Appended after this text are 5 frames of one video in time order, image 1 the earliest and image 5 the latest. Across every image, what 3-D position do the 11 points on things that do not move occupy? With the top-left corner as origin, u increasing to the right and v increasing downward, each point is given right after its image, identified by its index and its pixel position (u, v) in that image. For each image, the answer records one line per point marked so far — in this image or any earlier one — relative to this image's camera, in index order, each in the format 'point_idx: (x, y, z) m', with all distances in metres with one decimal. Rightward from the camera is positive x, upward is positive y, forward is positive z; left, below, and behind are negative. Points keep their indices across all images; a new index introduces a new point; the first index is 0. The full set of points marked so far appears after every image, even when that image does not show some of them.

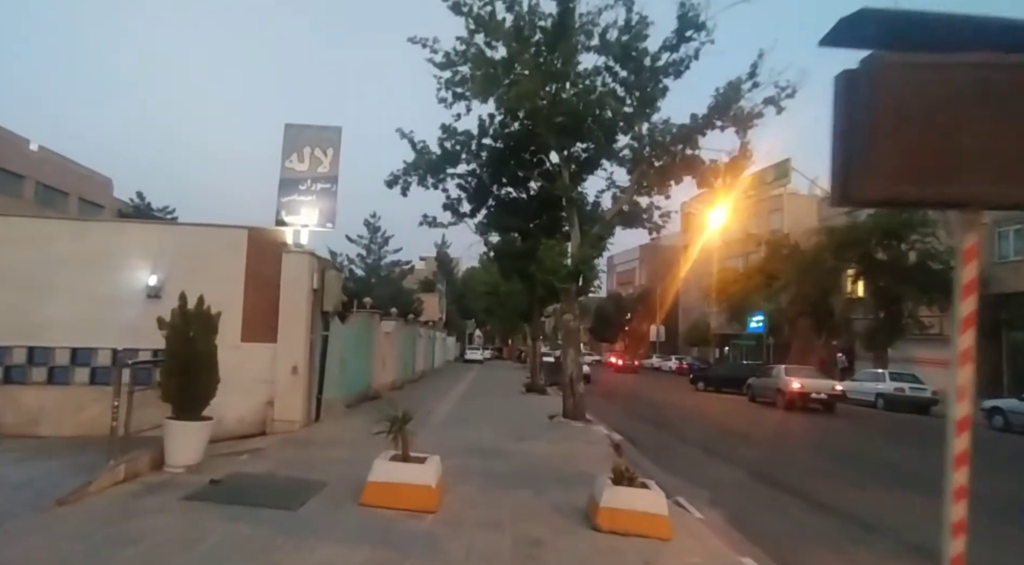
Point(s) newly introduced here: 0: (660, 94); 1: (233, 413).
0: (+4.0, +5.0, +16.2) m
1: (-5.5, -2.5, +11.9) m
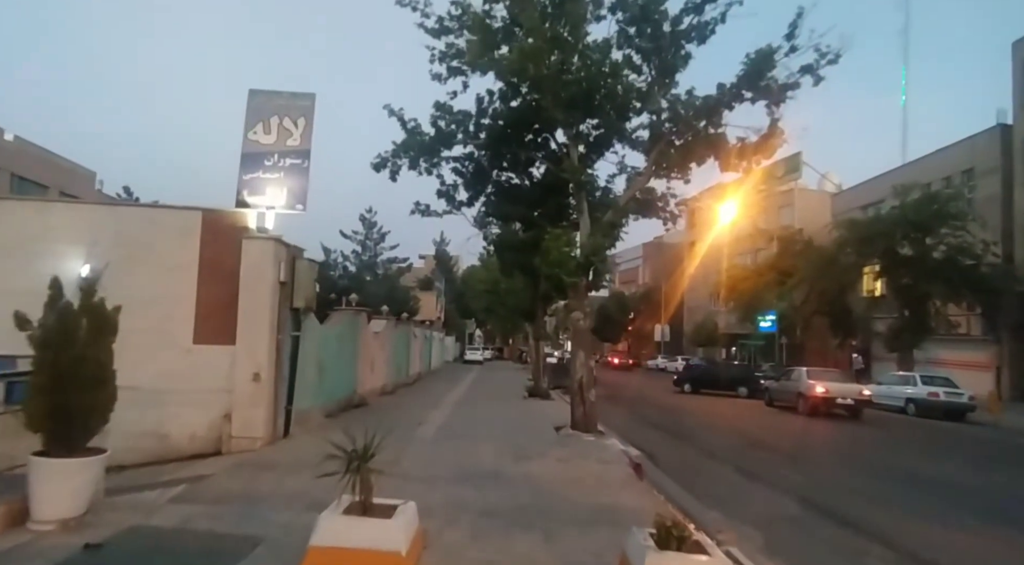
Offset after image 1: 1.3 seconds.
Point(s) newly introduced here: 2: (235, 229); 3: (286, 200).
0: (+4.0, +5.2, +14.3) m
1: (-5.4, -2.4, +10.0) m
2: (-4.7, +0.9, +10.4) m
3: (-4.0, +1.5, +10.8) m
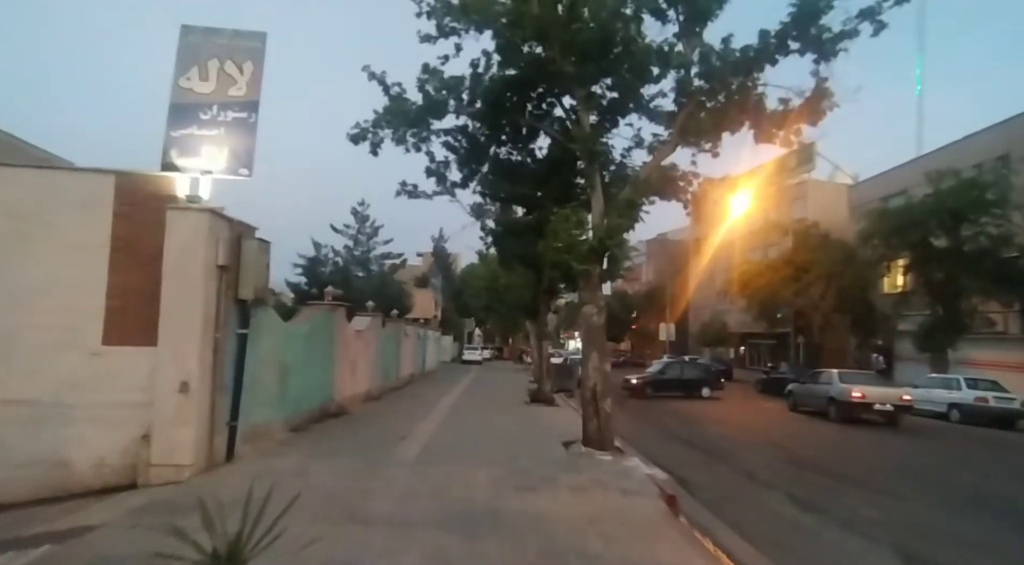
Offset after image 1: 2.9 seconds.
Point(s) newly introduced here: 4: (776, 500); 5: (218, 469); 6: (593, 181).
0: (+4.0, +5.4, +12.0) m
1: (-5.4, -2.2, +7.8) m
2: (-4.7, +1.1, +8.1) m
3: (-4.0, +1.7, +8.6) m
4: (+4.1, -3.4, +9.6) m
5: (-4.1, -2.6, +8.4) m
6: (+1.8, +2.2, +12.9) m
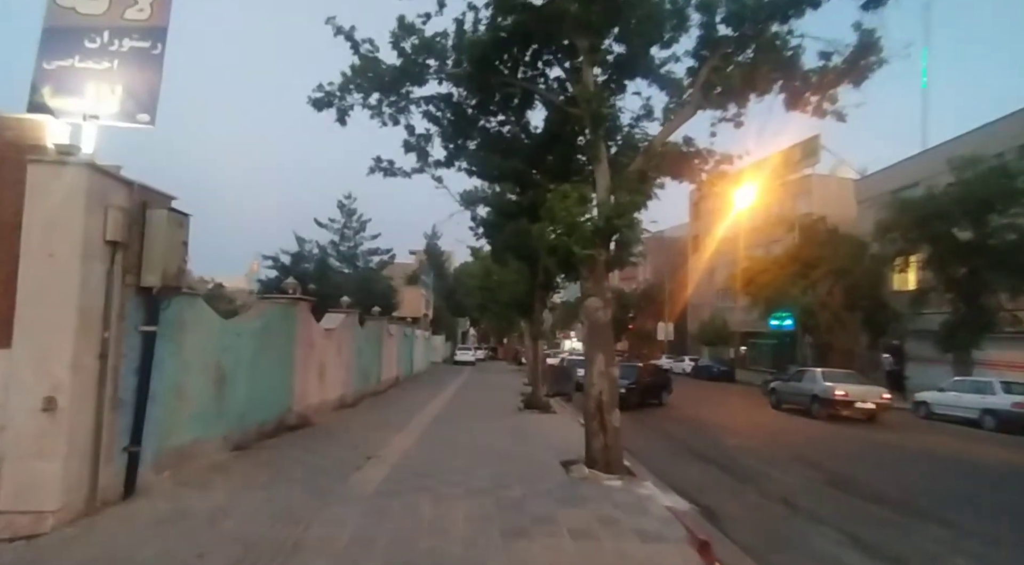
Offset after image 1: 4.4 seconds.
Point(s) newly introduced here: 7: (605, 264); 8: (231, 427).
0: (+3.8, +5.6, +10.0) m
1: (-5.6, -2.0, +5.7) m
2: (-4.9, +1.3, +6.0) m
3: (-4.2, +1.9, +6.5) m
4: (+4.0, -3.2, +7.5) m
5: (-4.3, -2.4, +6.4) m
6: (+1.6, +2.4, +10.9) m
7: (+1.6, +0.3, +10.4) m
8: (-4.5, -2.4, +10.0) m
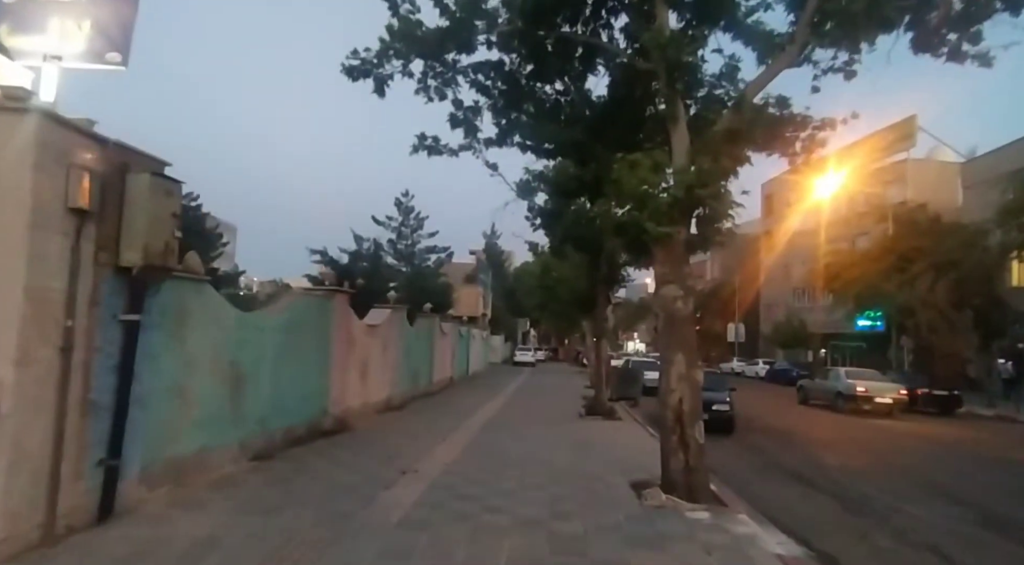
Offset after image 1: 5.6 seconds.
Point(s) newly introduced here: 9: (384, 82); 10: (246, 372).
0: (+4.6, +5.8, +8.0) m
1: (-5.2, -1.8, +4.6) m
2: (-4.4, +1.5, +4.9) m
3: (-3.7, +2.1, +5.3) m
4: (+4.5, -3.0, +5.5) m
5: (-3.8, -2.2, +5.2) m
6: (+2.5, +2.6, +9.1) m
7: (+2.5, +0.5, +8.6) m
8: (-3.7, -2.2, +8.8) m
9: (-2.3, +3.7, +11.2) m
10: (-3.7, -1.3, +8.7) m
